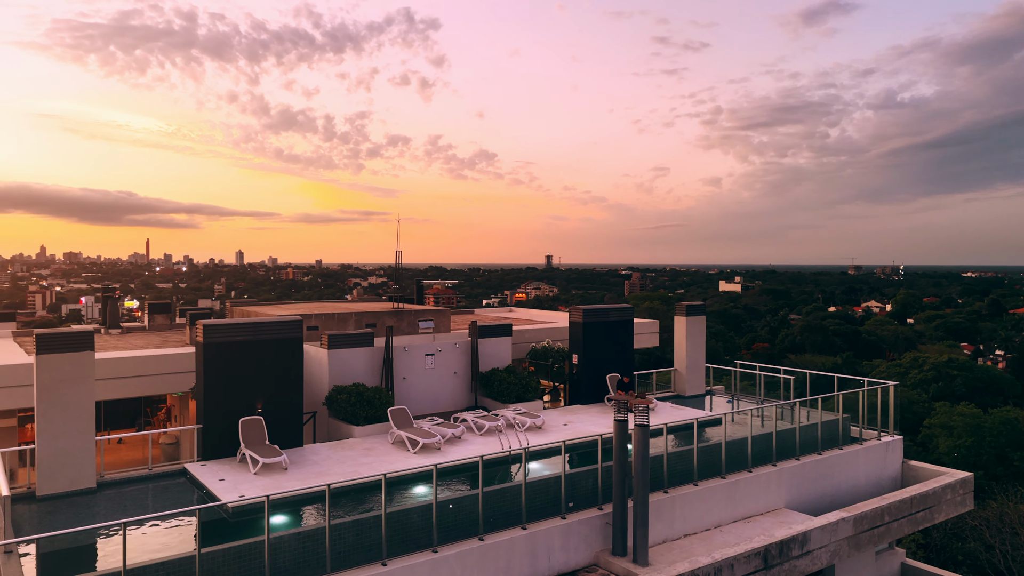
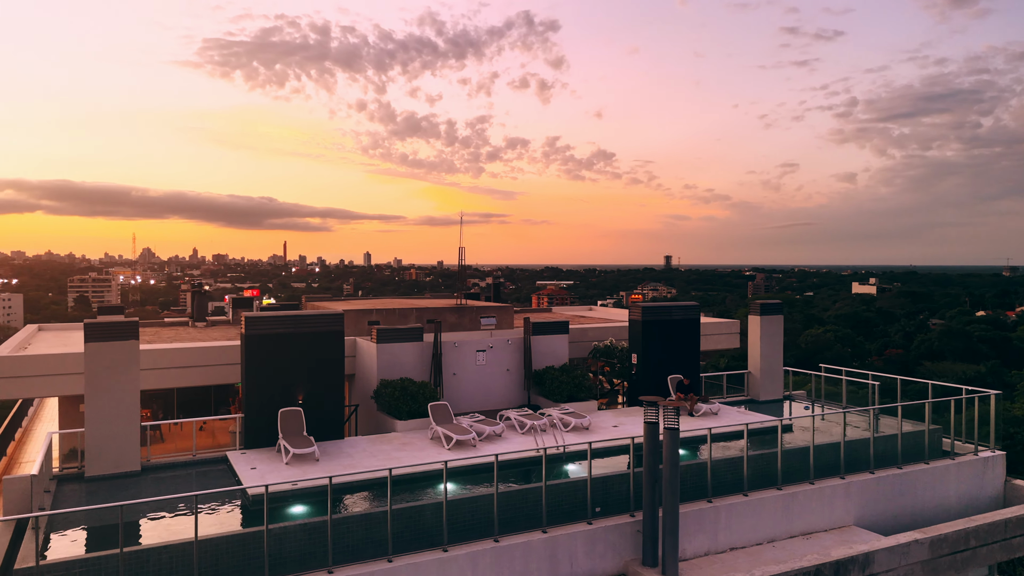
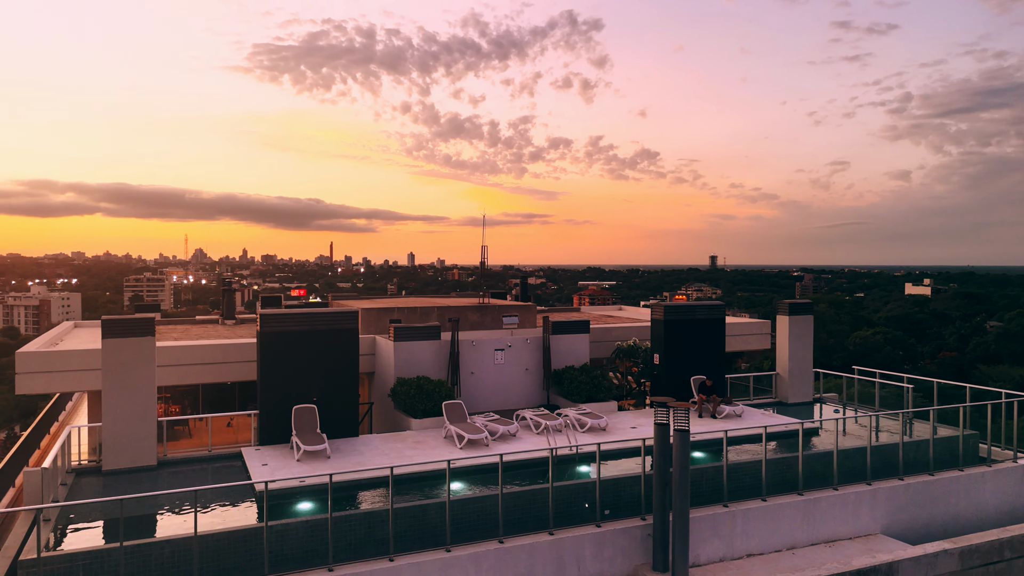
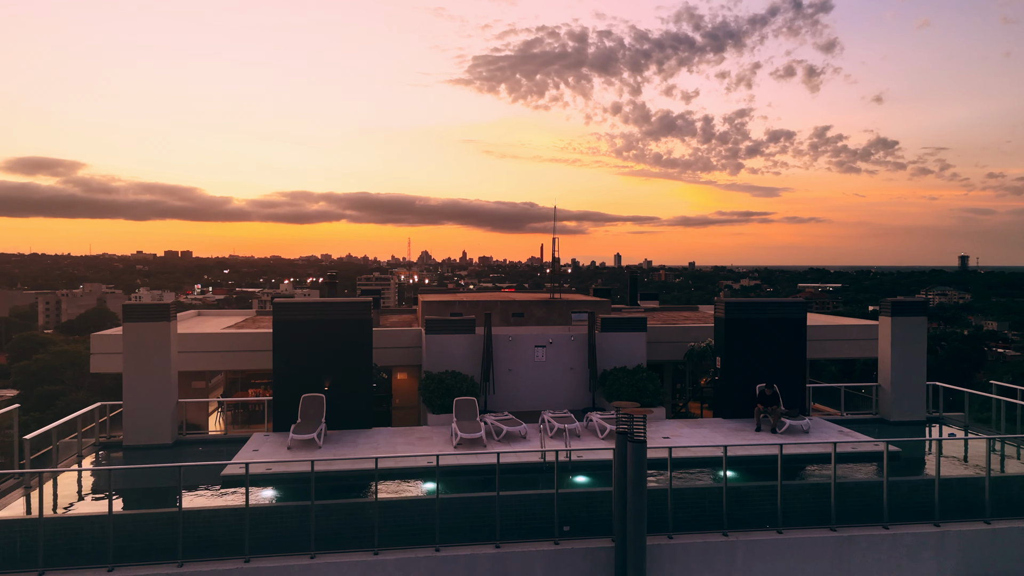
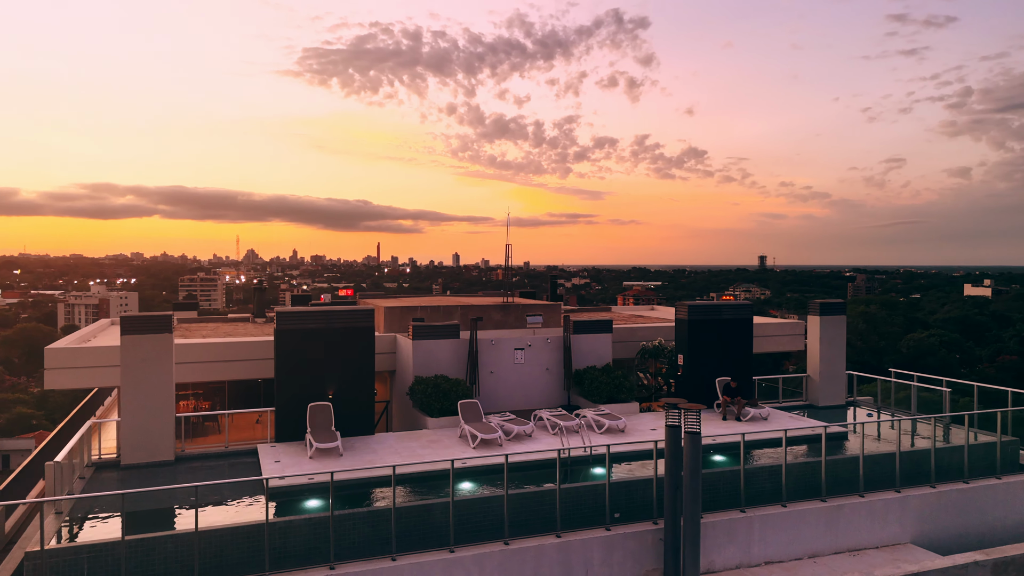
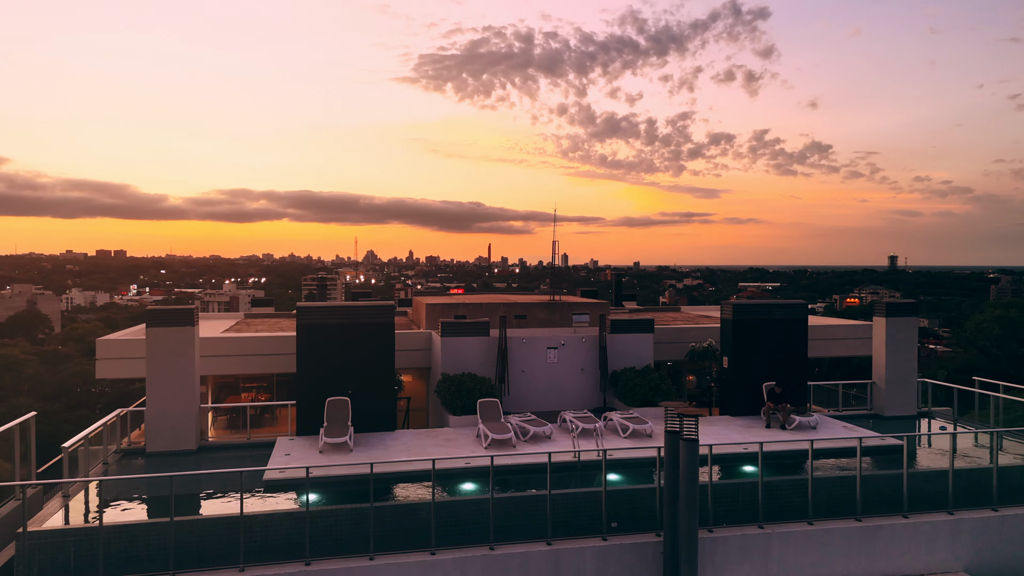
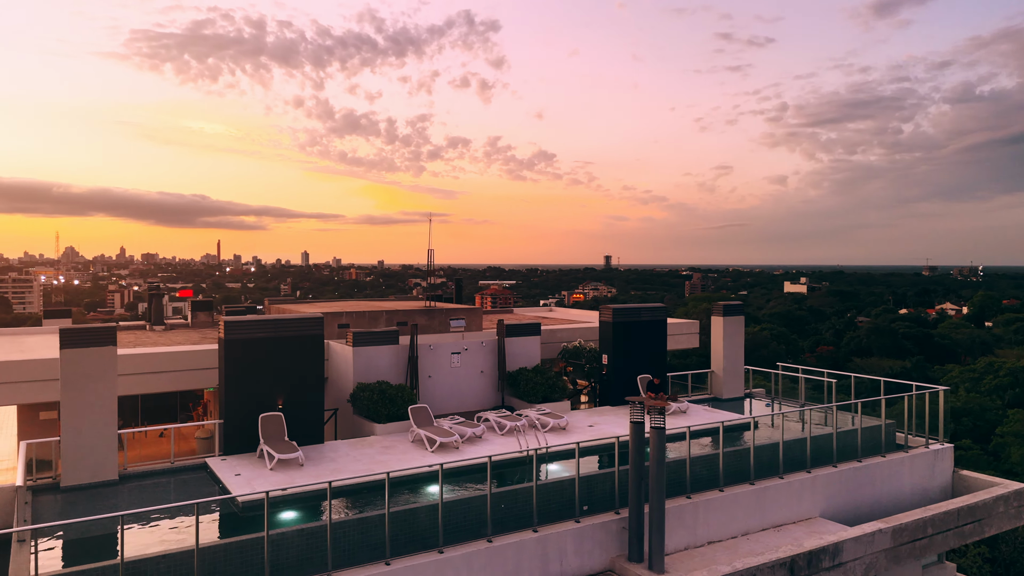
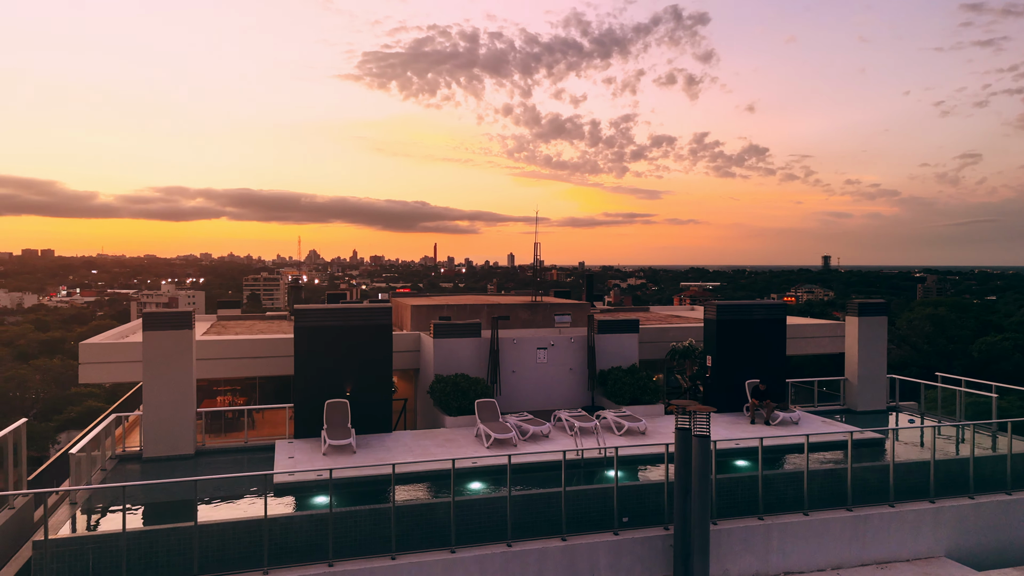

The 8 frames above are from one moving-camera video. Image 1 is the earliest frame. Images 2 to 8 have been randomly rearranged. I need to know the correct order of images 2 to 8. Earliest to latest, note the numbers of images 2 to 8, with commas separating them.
7, 2, 3, 5, 8, 6, 4
